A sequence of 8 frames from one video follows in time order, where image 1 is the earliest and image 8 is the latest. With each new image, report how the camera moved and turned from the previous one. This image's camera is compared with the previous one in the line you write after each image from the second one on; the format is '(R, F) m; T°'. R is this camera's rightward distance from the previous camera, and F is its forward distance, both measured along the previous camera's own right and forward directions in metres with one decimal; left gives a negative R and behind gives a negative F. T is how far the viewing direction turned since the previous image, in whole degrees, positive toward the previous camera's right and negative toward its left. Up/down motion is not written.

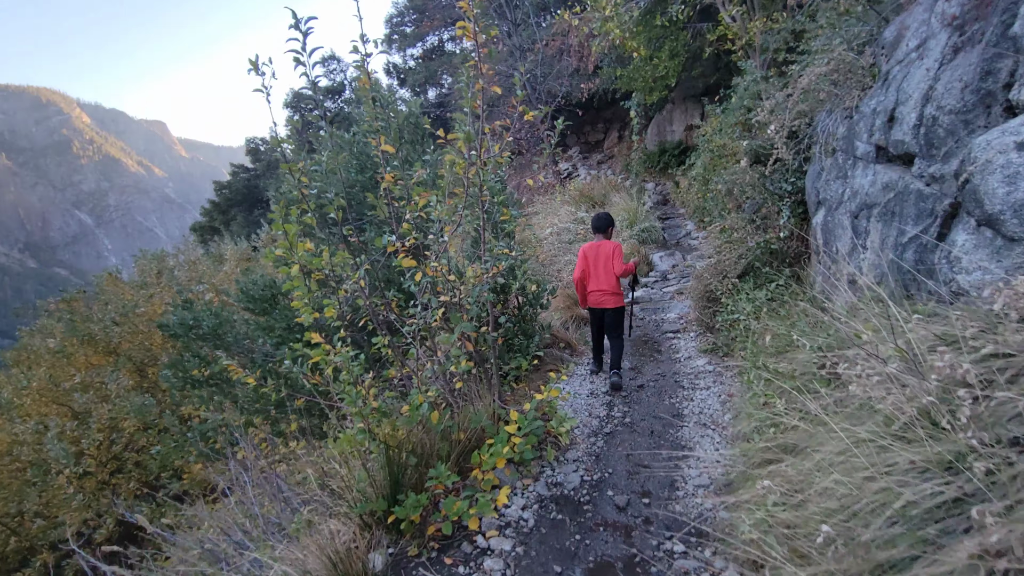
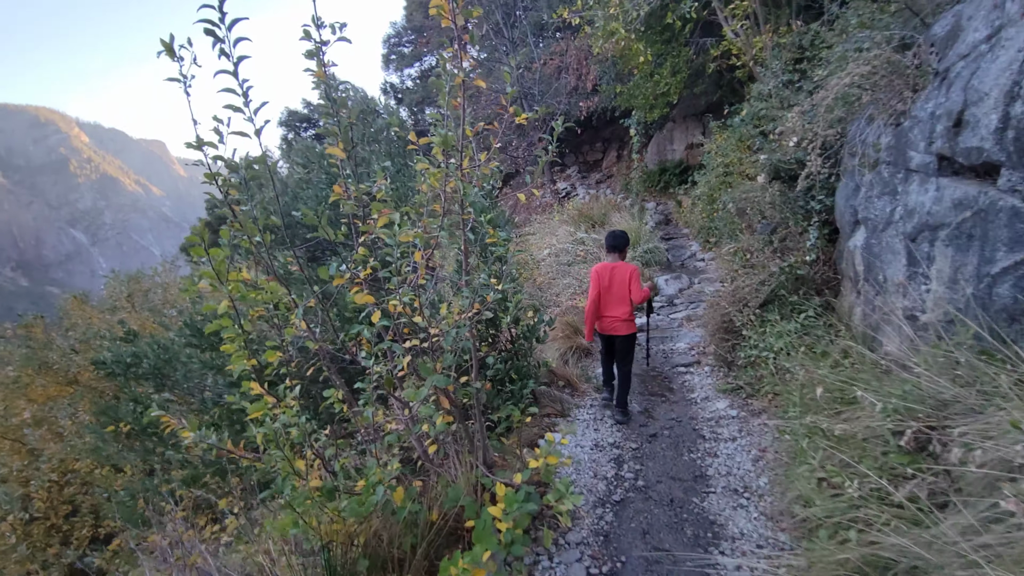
(0.0, +0.5) m; 0°
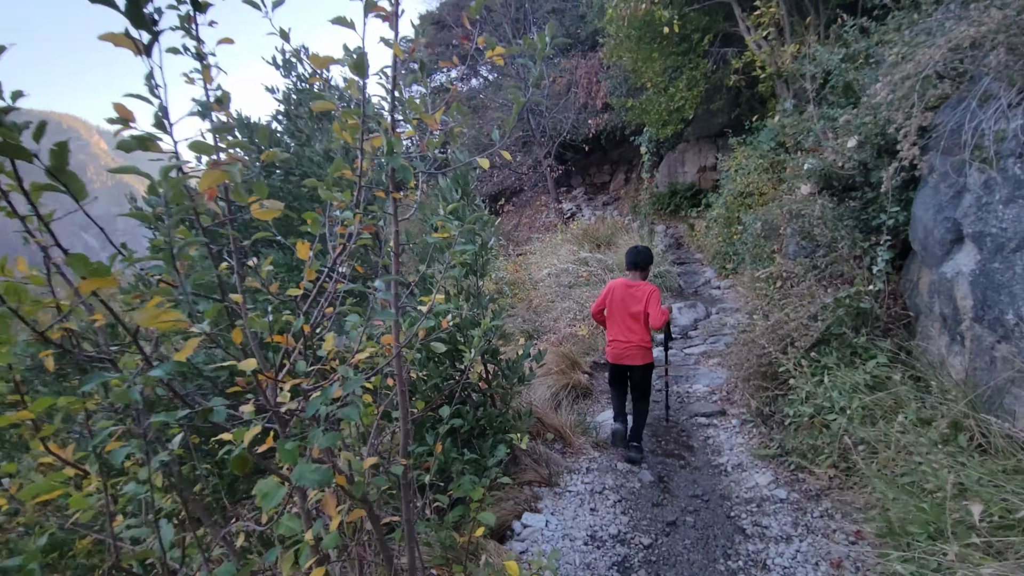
(+0.2, +0.9) m; 0°
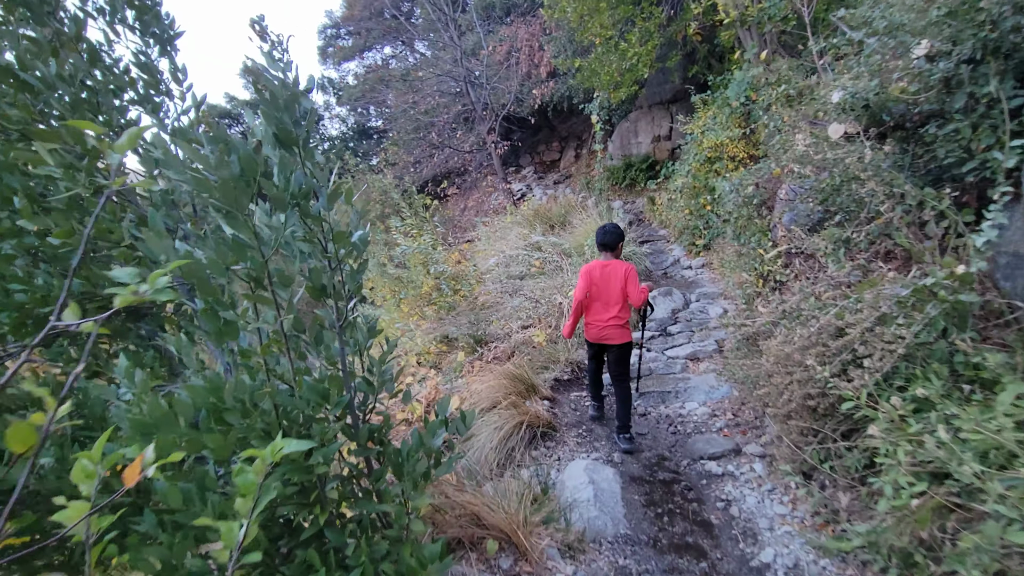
(+0.2, +1.3) m; +5°
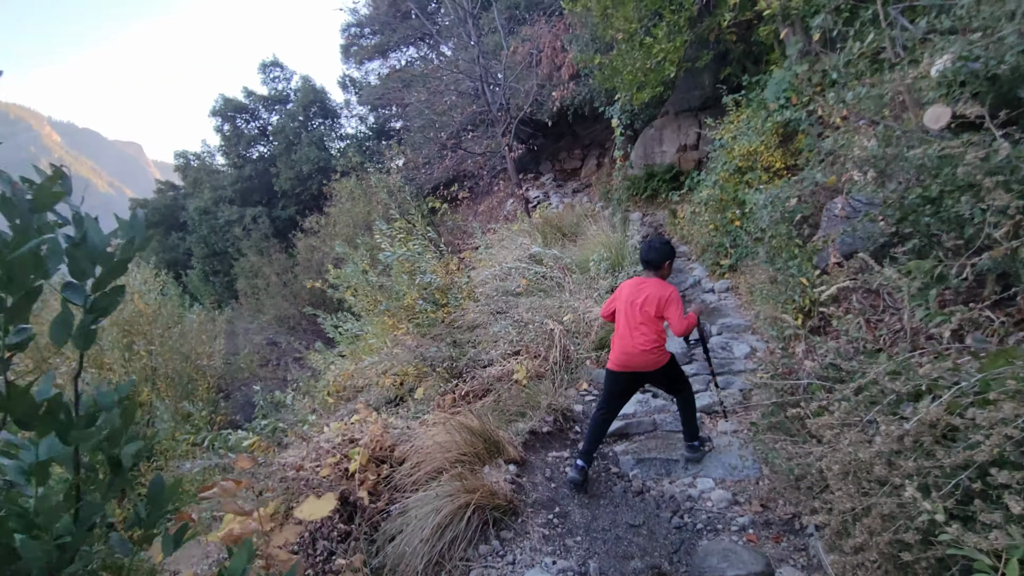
(+0.3, +0.8) m; -2°
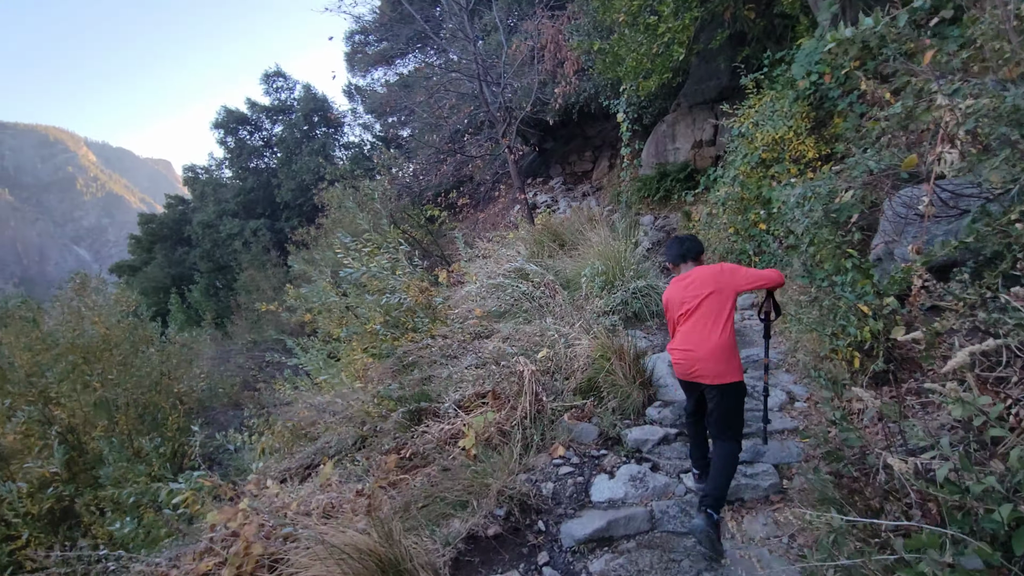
(+0.4, +1.0) m; -2°
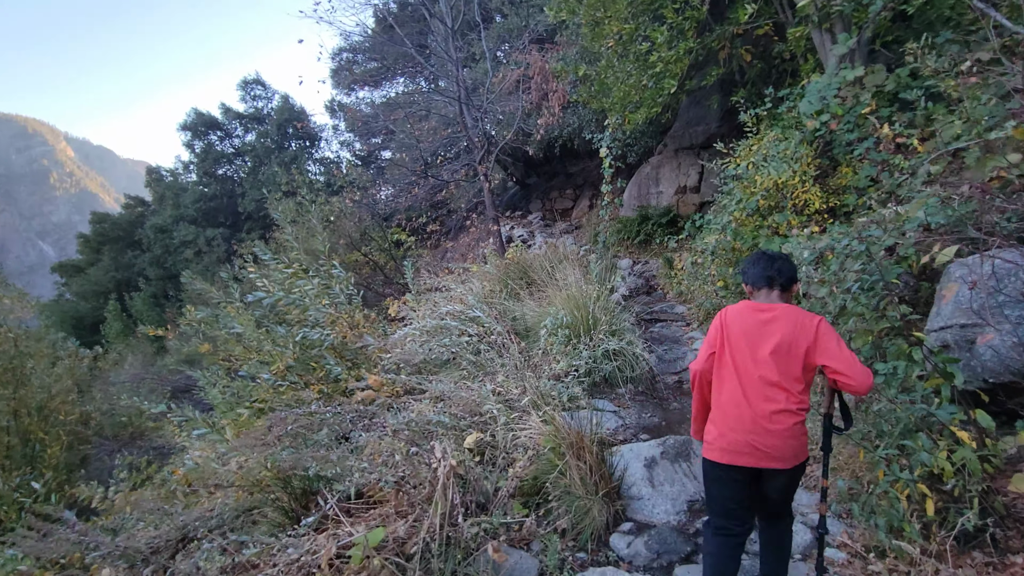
(+0.2, +0.9) m; +3°
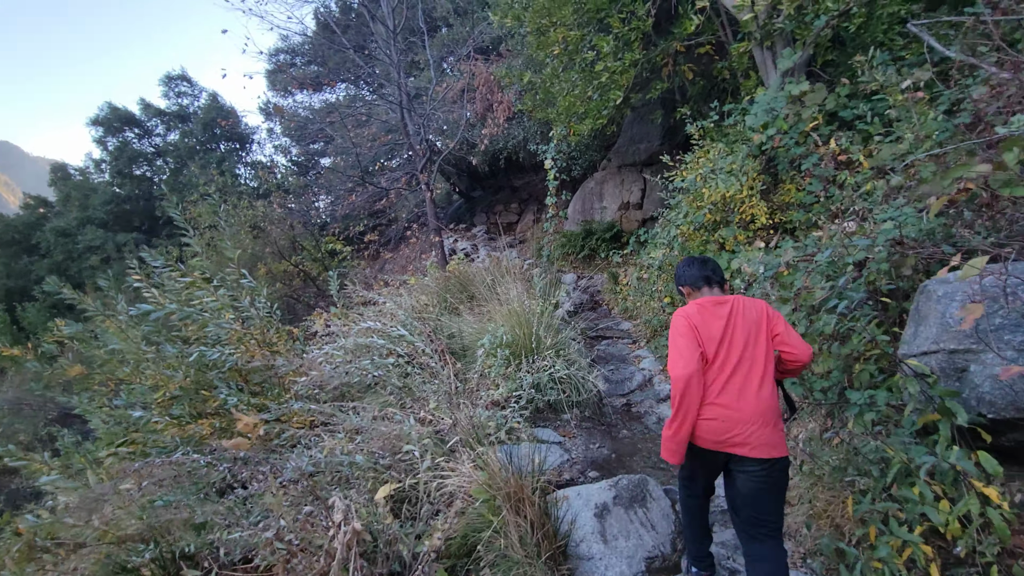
(+0.1, +0.4) m; +6°
